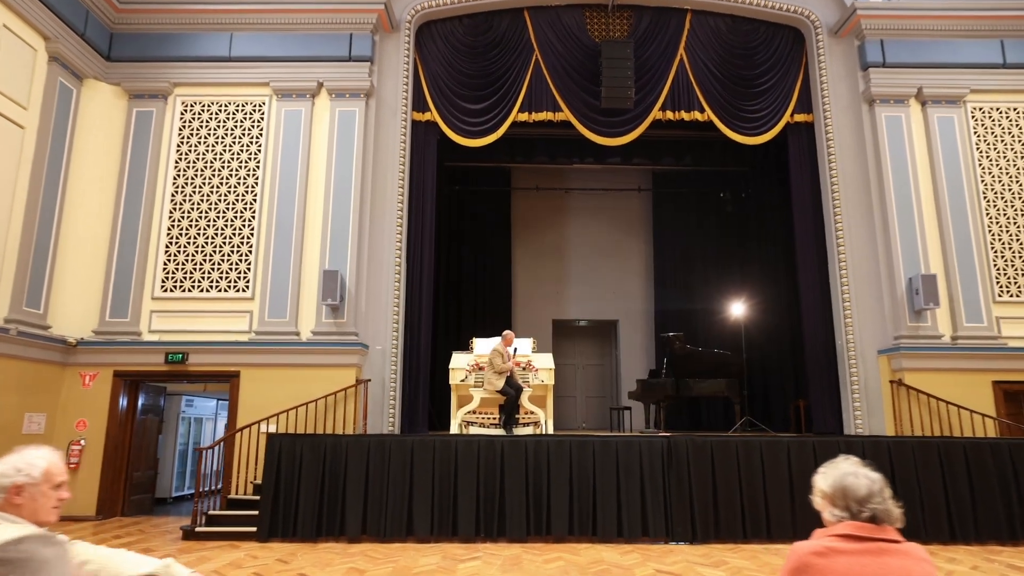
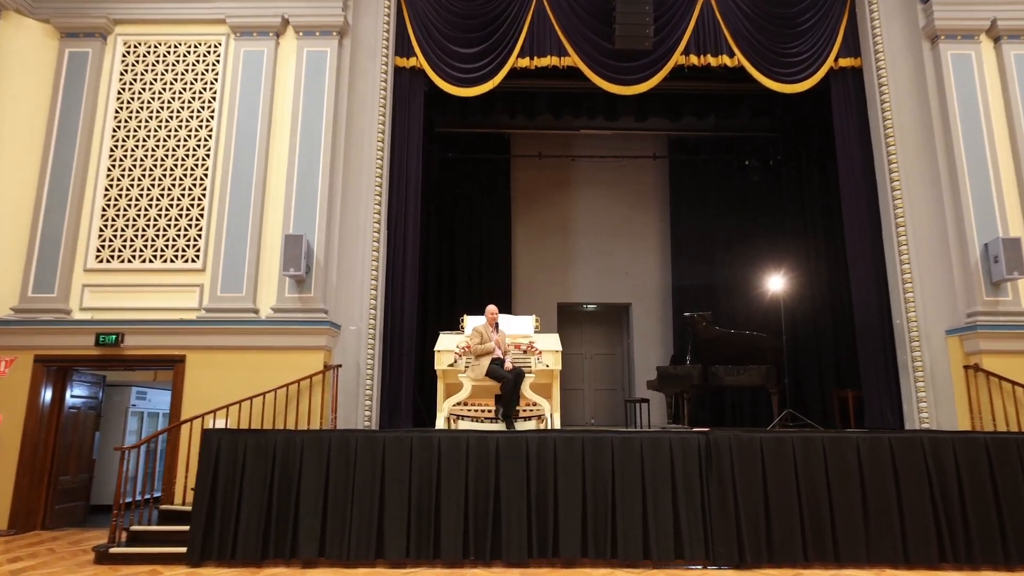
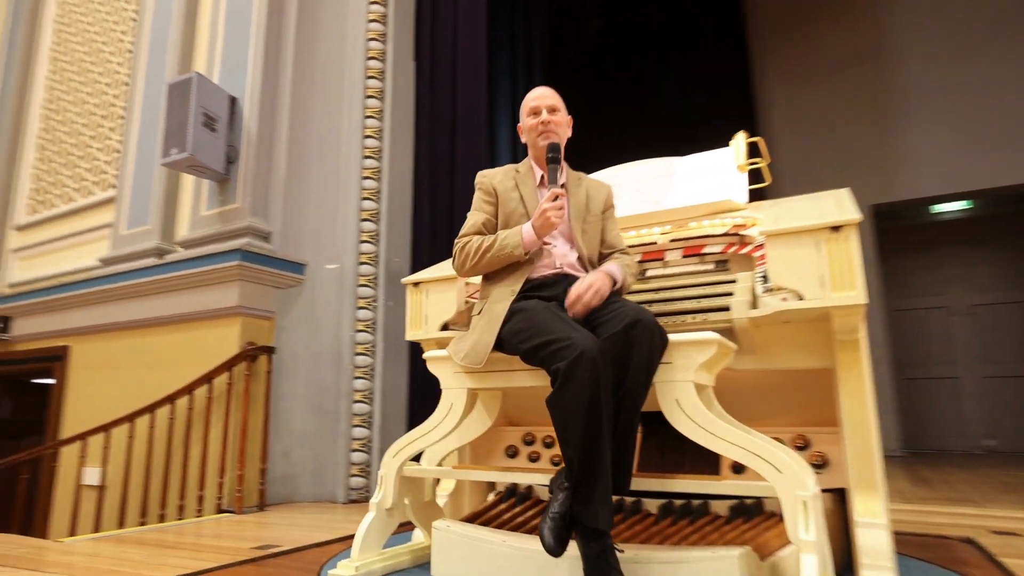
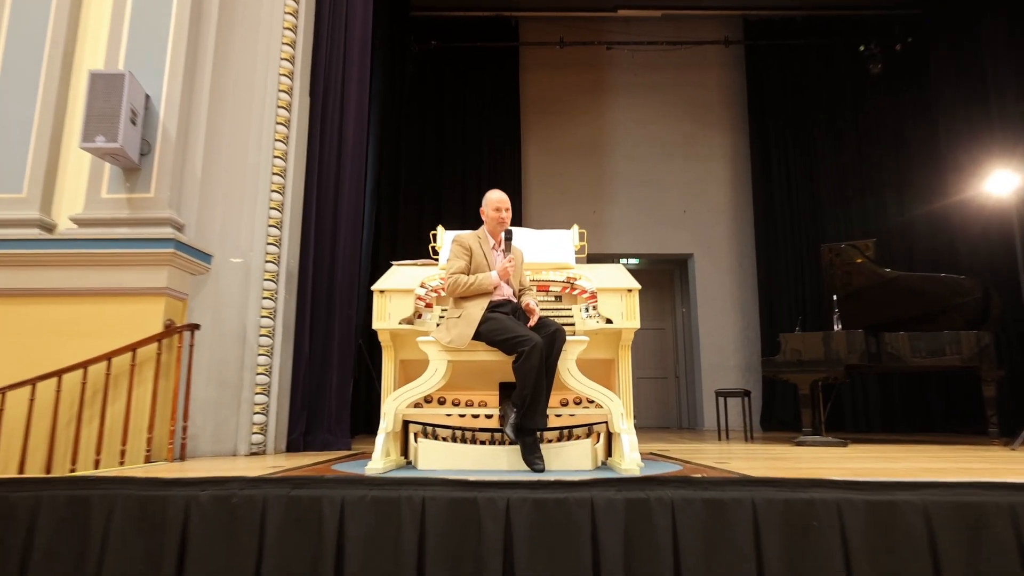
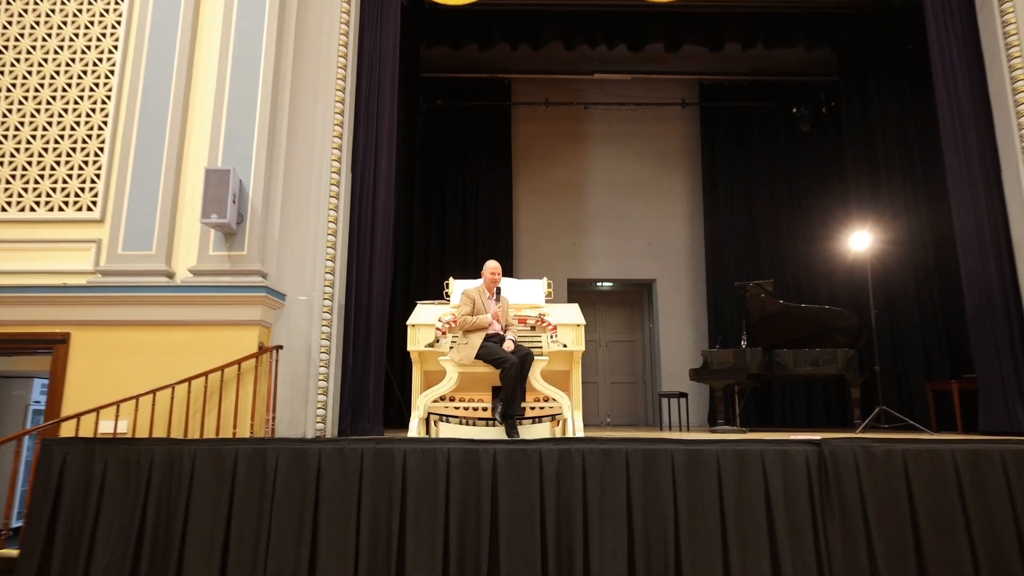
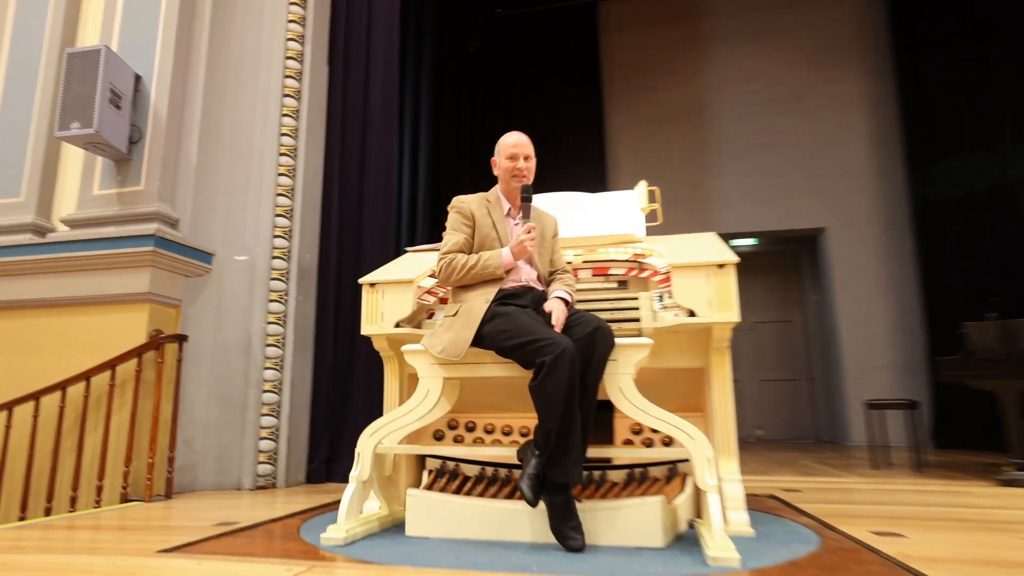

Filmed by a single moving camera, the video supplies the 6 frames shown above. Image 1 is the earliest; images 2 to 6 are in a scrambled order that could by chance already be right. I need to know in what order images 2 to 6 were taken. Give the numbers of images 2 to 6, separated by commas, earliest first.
2, 5, 4, 6, 3
